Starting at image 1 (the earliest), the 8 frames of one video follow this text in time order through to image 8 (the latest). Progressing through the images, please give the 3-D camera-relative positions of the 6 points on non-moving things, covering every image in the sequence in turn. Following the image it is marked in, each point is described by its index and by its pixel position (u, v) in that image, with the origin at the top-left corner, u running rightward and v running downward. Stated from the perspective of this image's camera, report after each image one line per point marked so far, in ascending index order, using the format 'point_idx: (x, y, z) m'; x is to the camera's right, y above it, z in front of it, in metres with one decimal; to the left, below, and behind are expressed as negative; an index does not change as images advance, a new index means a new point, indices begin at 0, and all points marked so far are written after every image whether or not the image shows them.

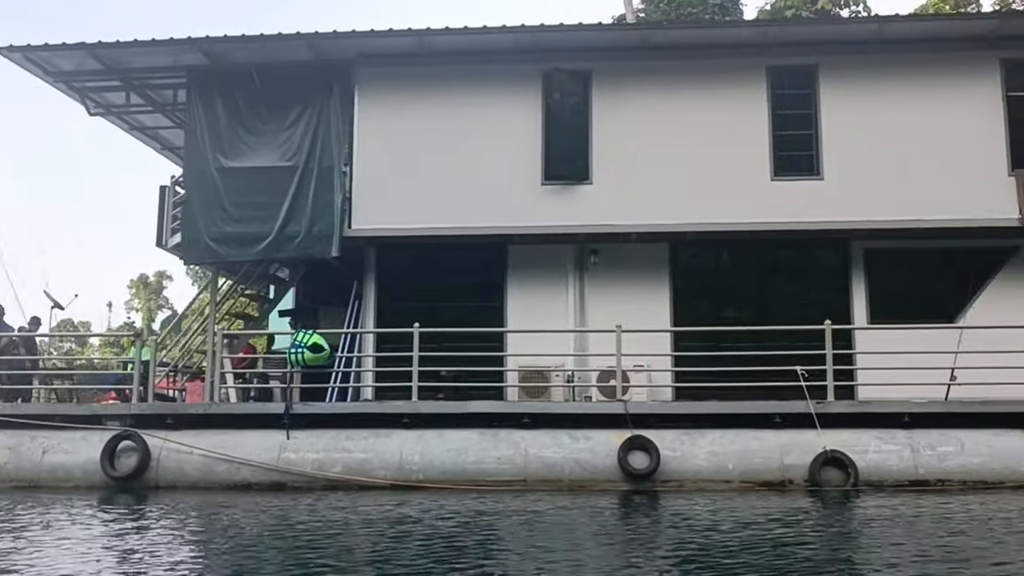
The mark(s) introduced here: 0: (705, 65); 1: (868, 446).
0: (+2.4, +2.8, +12.4) m
1: (+3.9, -1.7, +10.9) m
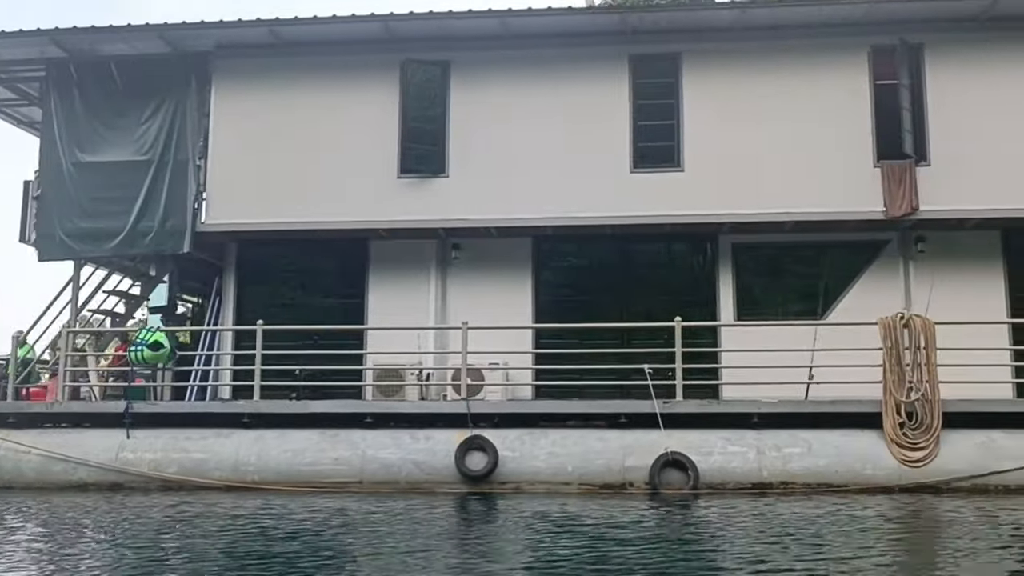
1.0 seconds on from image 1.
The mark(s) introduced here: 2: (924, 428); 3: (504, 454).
0: (+0.7, +2.8, +12.0) m
1: (+2.1, -1.7, +10.5) m
2: (+4.3, -1.4, +10.3) m
3: (-0.1, -1.8, +10.7) m
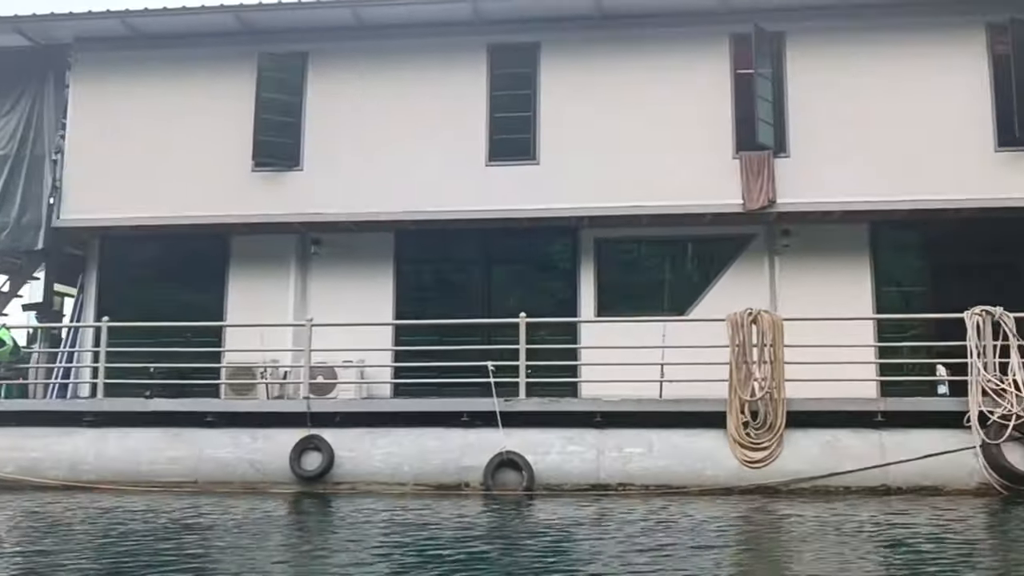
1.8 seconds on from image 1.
0: (-1.0, +2.9, +11.7) m
1: (+0.4, -1.7, +10.2) m
2: (+2.6, -1.4, +10.0) m
3: (-1.8, -1.8, +10.4) m
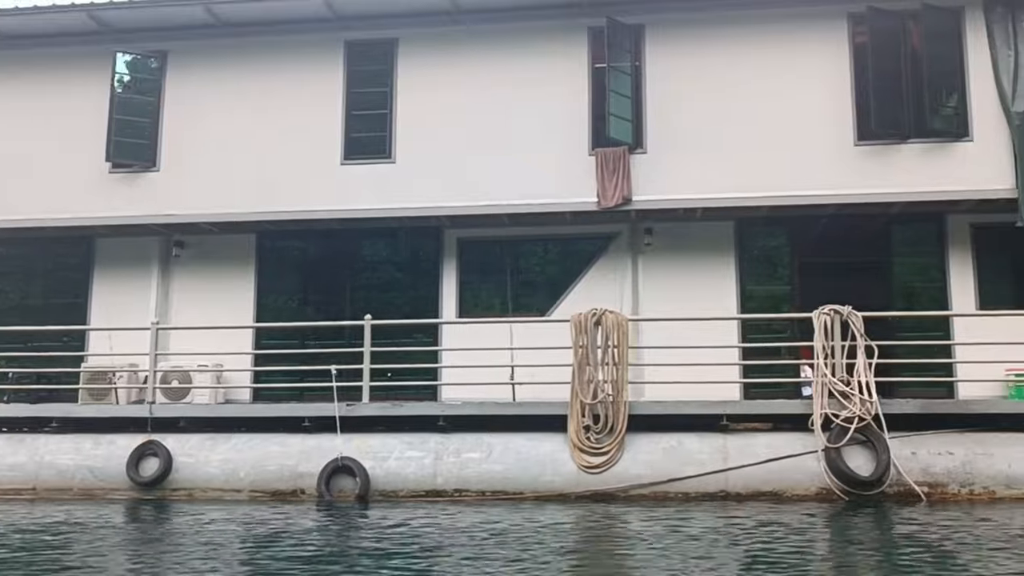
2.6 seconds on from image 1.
0: (-2.7, +2.9, +11.5) m
1: (-1.2, -1.7, +10.0) m
2: (+1.0, -1.4, +9.7) m
3: (-3.5, -1.8, +10.2) m
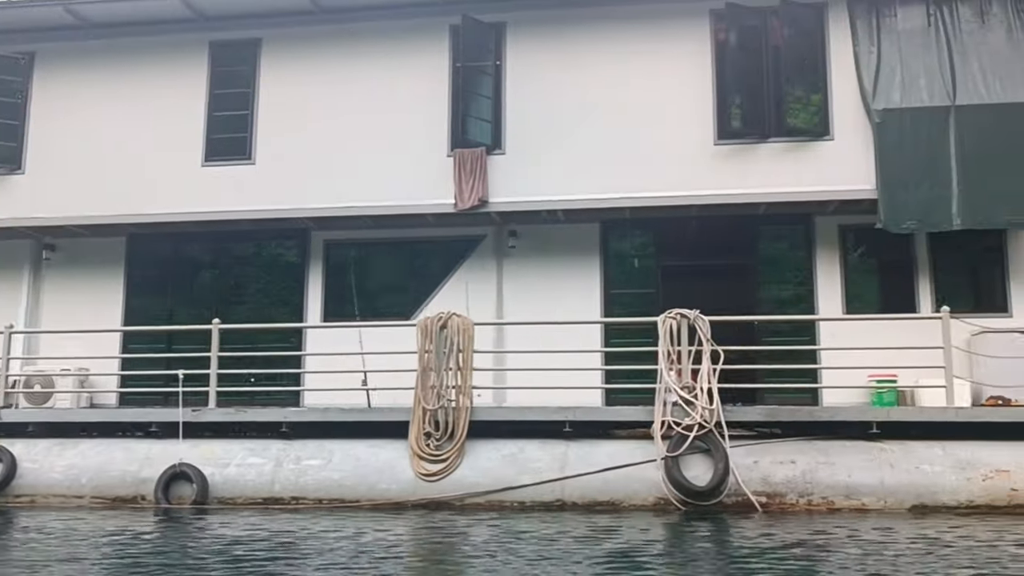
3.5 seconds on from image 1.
0: (-4.2, +2.8, +11.4) m
1: (-2.8, -1.7, +9.8) m
2: (-0.6, -1.4, +9.5) m
3: (-5.0, -1.8, +10.1) m
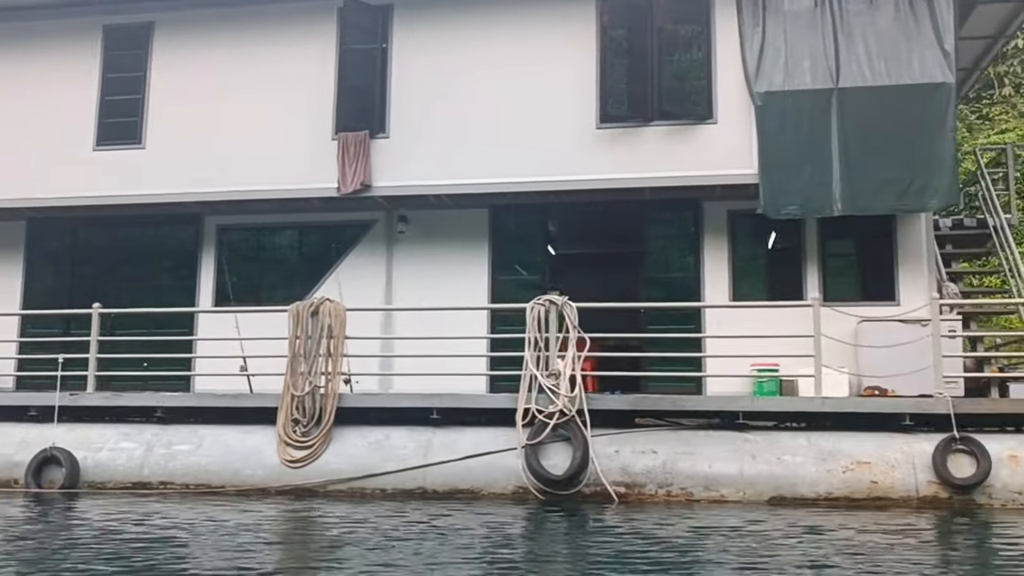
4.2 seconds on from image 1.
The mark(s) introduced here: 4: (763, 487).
0: (-5.4, +3.0, +11.4) m
1: (-4.0, -1.5, +9.8) m
2: (-1.9, -1.3, +9.4) m
3: (-6.2, -1.7, +10.2) m
4: (+2.2, -1.7, +8.5) m
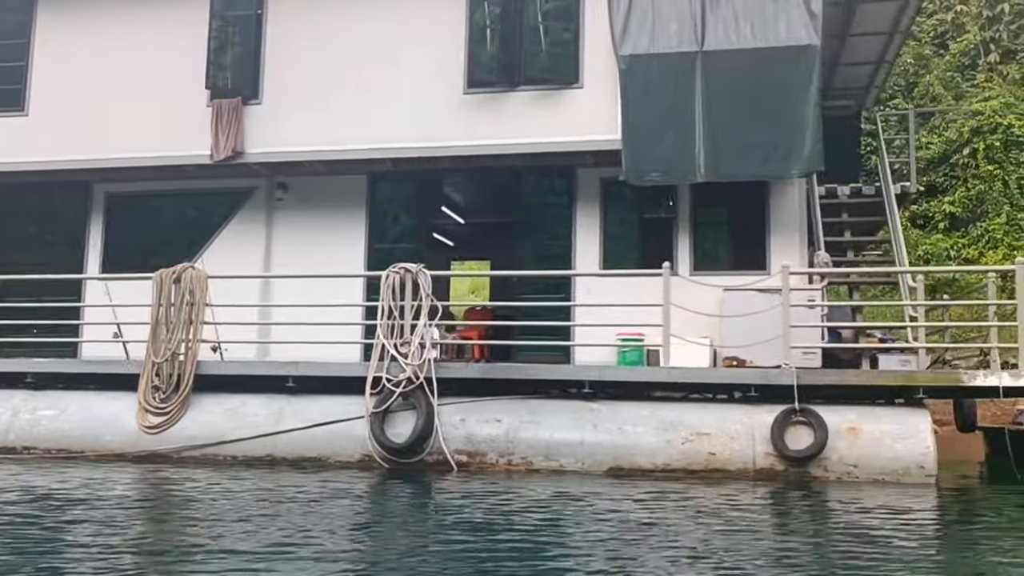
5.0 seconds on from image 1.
0: (-6.6, +3.4, +11.4) m
1: (-5.4, -1.2, +9.9) m
2: (-3.2, -1.0, +9.4) m
3: (-7.6, -1.3, +10.3) m
4: (+0.8, -1.4, +8.4) m
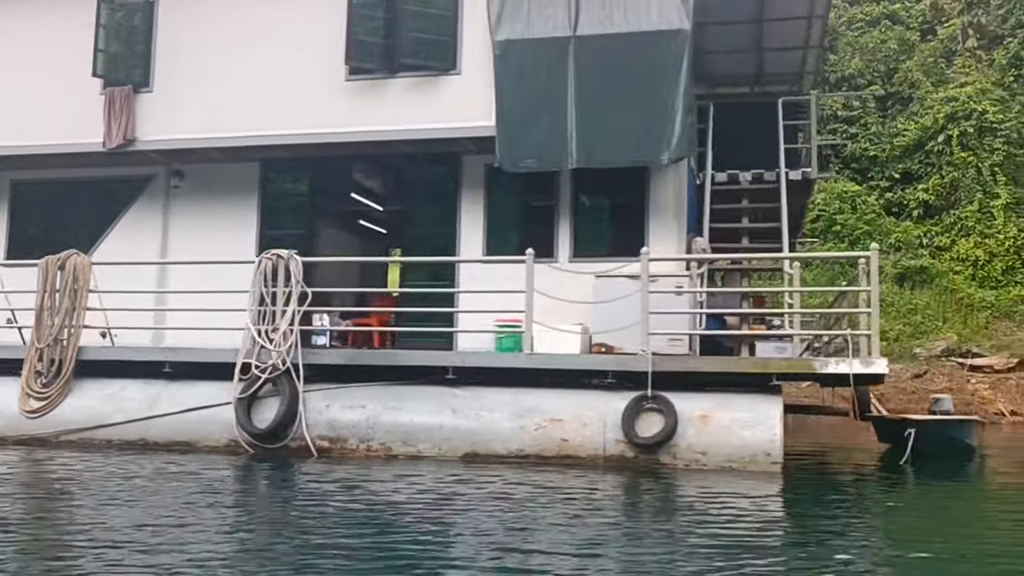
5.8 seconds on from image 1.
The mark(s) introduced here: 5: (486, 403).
0: (-7.8, +3.5, +11.5) m
1: (-6.6, -1.1, +10.1) m
2: (-4.4, -0.8, +9.6) m
3: (-8.7, -1.1, +10.6) m
4: (-0.4, -1.3, +8.4) m
5: (-0.2, -1.0, +8.5) m
